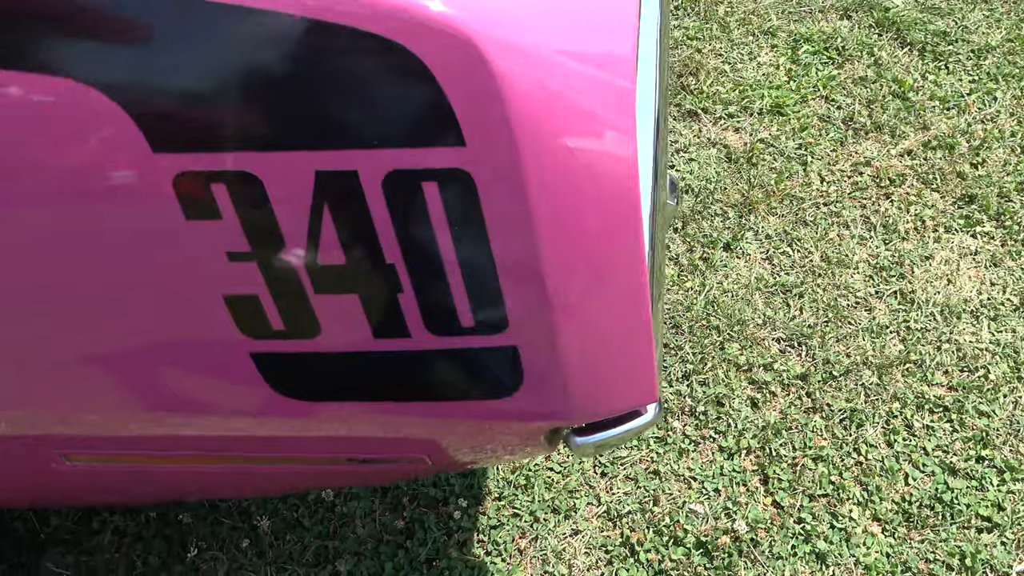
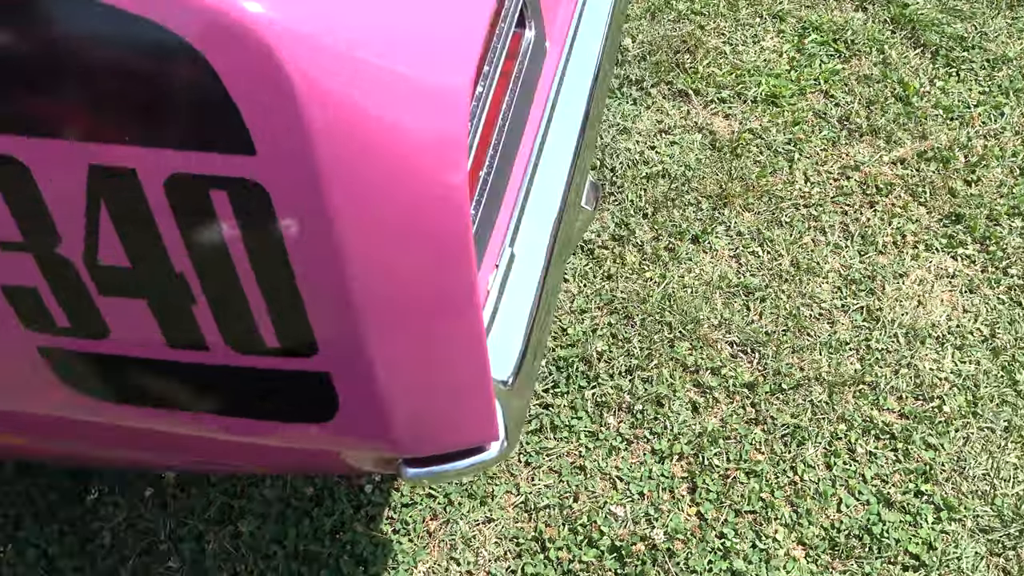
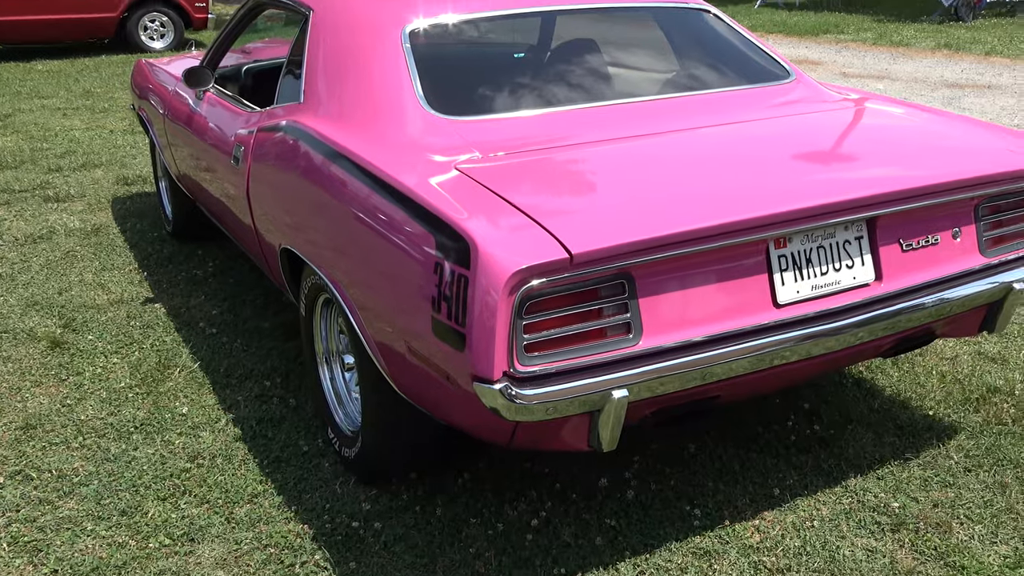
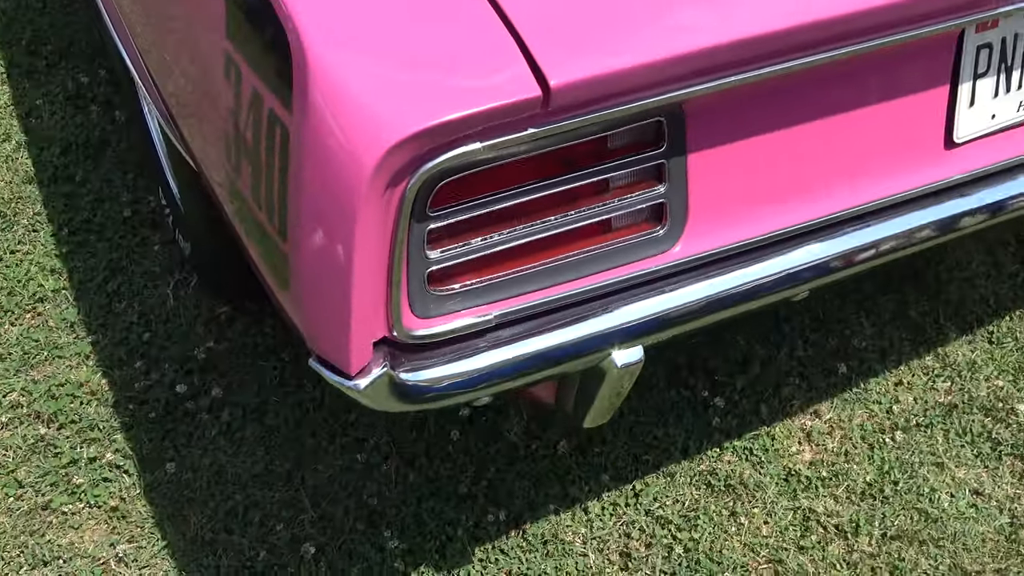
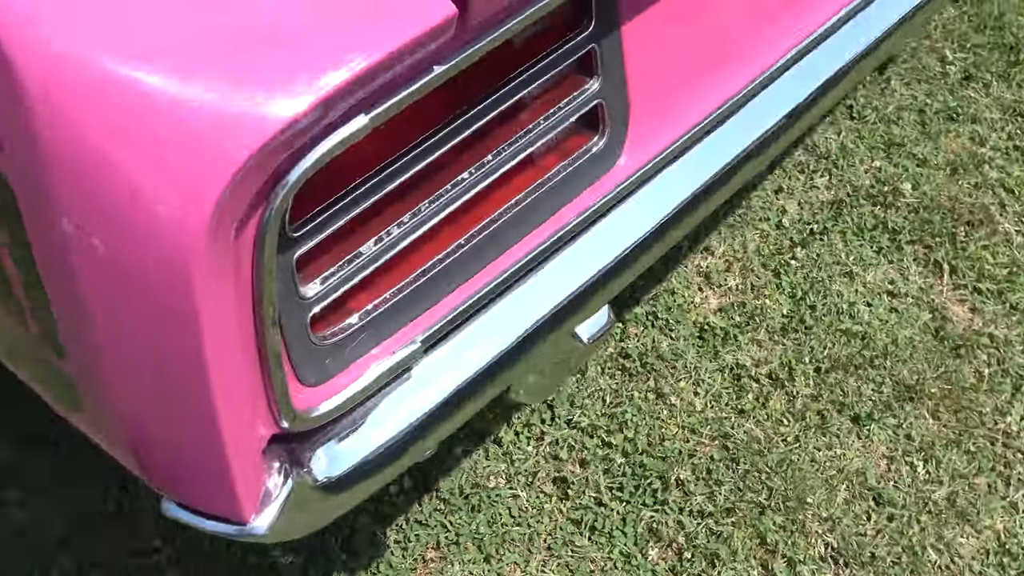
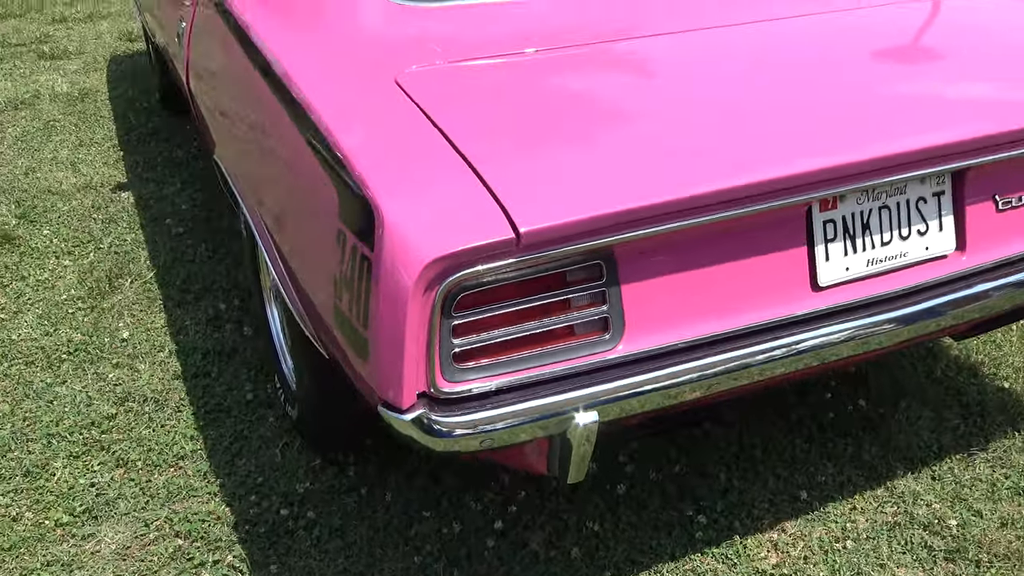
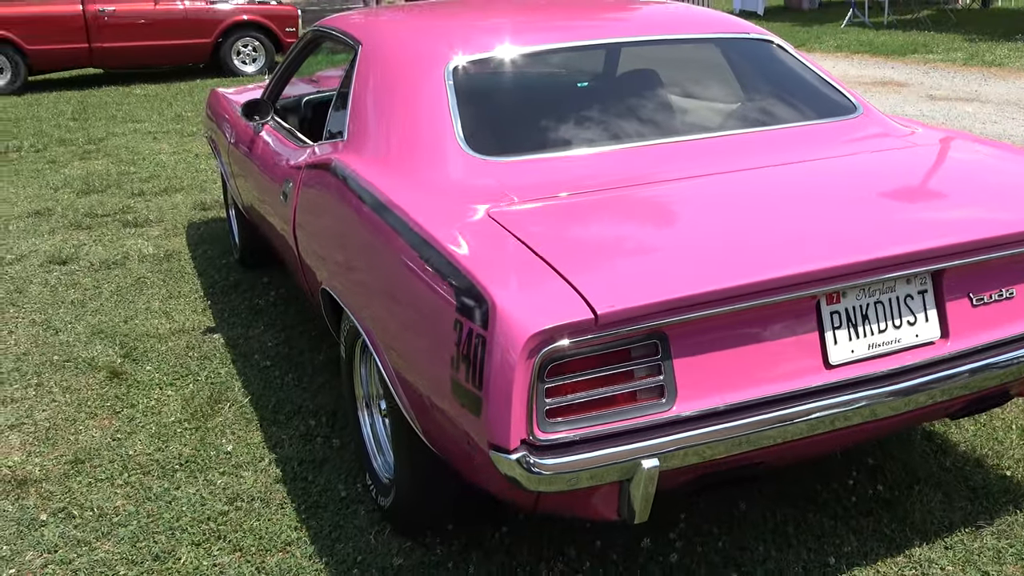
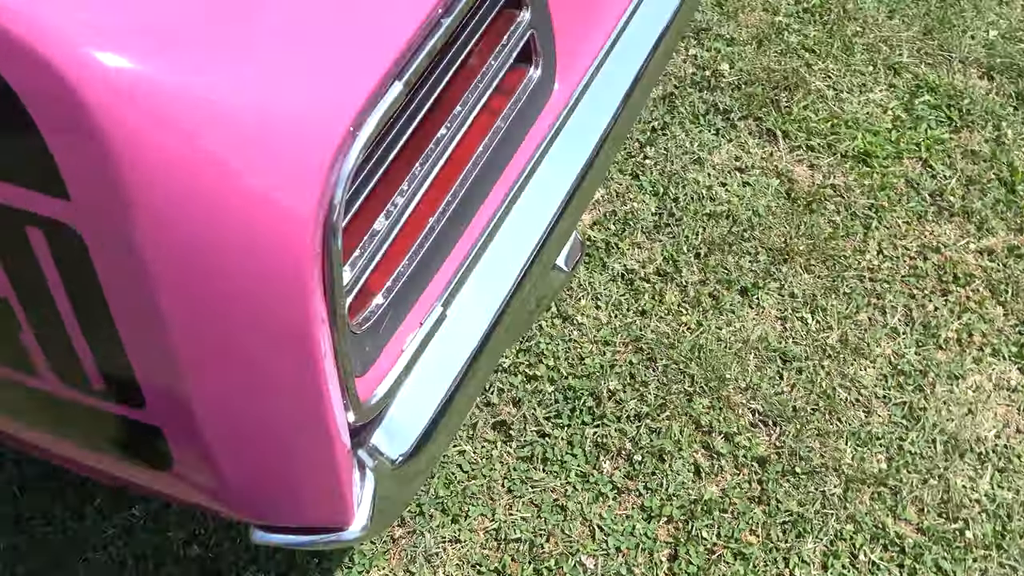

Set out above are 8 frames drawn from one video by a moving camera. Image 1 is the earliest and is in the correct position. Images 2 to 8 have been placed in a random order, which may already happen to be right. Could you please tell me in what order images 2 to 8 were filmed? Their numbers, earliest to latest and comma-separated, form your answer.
2, 8, 5, 4, 6, 7, 3
